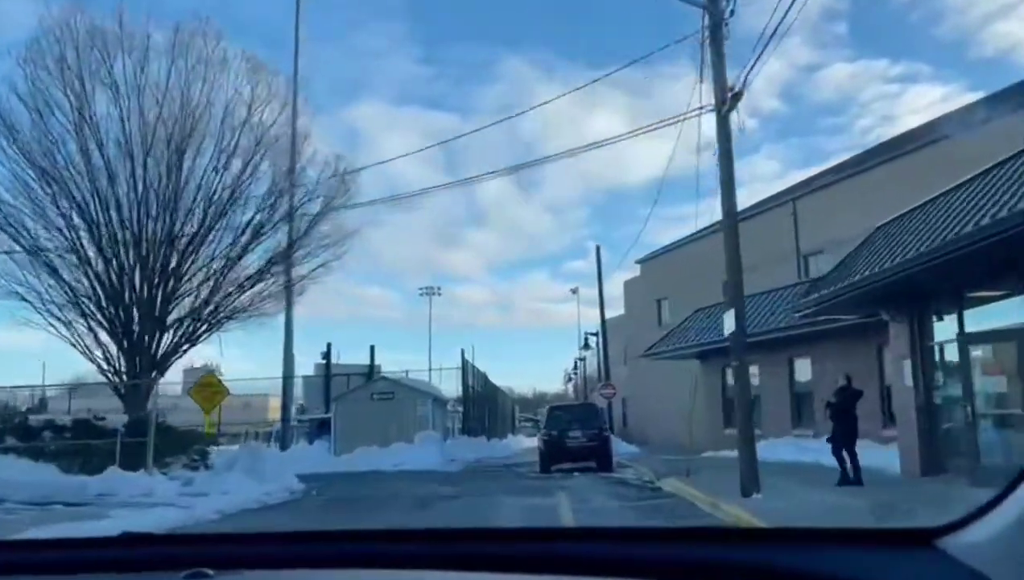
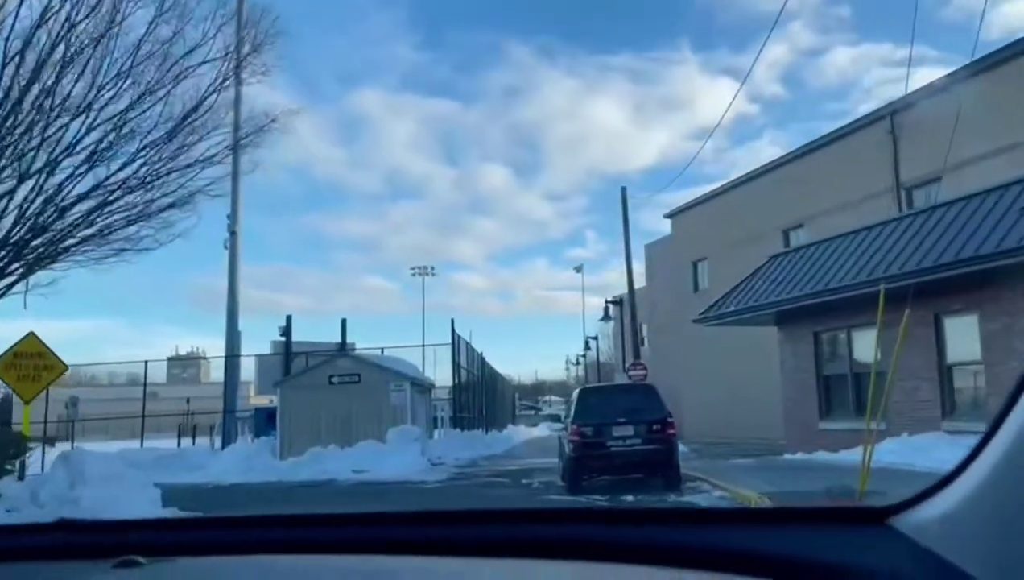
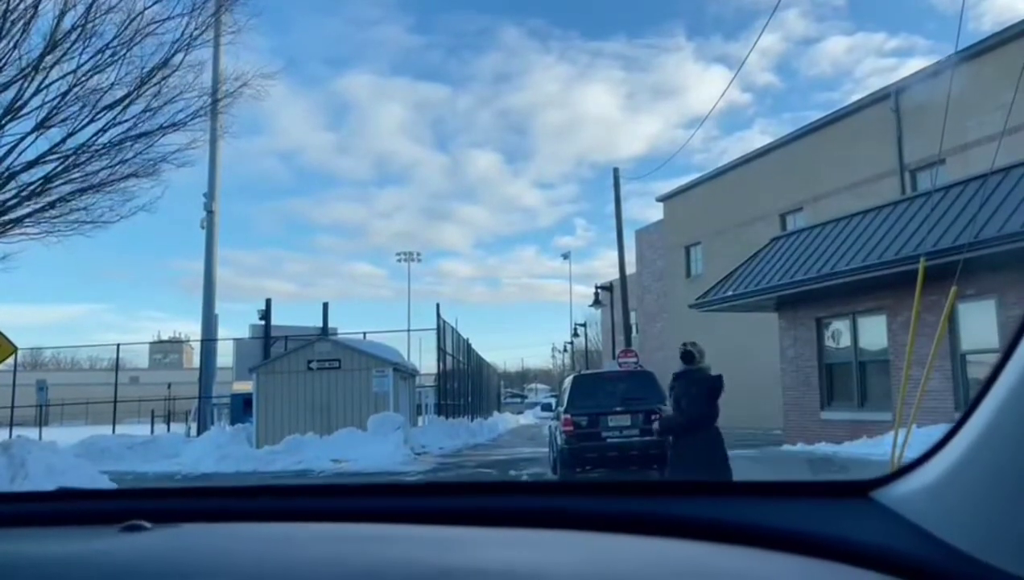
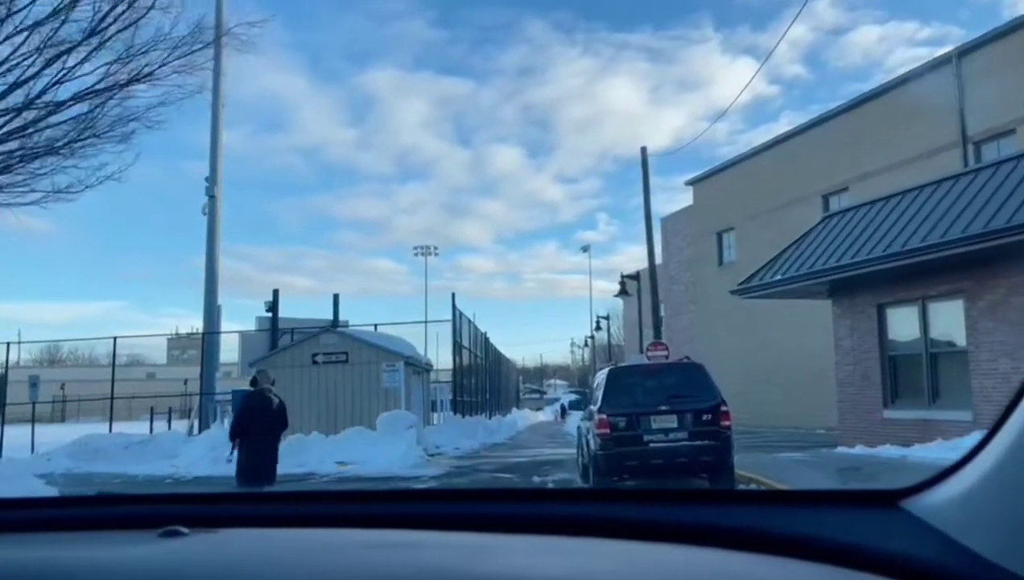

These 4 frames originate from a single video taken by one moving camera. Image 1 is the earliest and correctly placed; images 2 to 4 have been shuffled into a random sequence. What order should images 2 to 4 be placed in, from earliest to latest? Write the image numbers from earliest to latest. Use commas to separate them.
2, 3, 4
